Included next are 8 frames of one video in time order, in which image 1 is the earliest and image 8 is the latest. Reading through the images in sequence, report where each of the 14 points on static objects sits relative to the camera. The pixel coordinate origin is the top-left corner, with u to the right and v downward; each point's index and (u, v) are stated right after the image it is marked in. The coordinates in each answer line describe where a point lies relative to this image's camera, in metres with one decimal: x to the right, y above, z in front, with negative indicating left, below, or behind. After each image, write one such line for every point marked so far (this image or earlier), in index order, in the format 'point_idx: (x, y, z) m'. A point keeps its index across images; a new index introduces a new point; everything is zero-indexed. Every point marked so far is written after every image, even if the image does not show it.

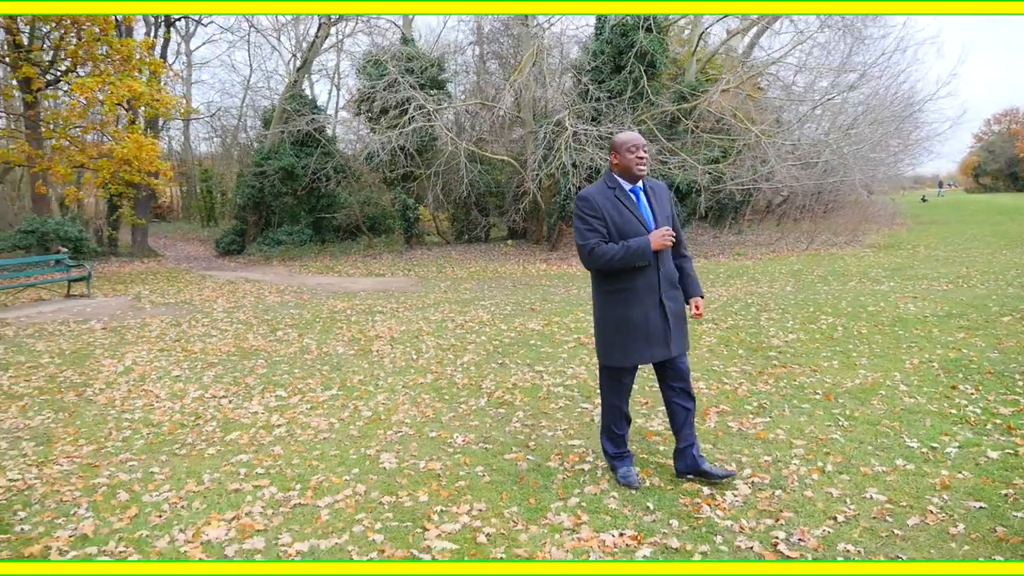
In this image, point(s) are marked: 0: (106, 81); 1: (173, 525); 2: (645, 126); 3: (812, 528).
0: (-8.4, +4.1, +15.4) m
1: (-1.7, -1.2, +3.9) m
2: (+3.3, +4.1, +19.1) m
3: (+1.4, -1.1, +3.6) m
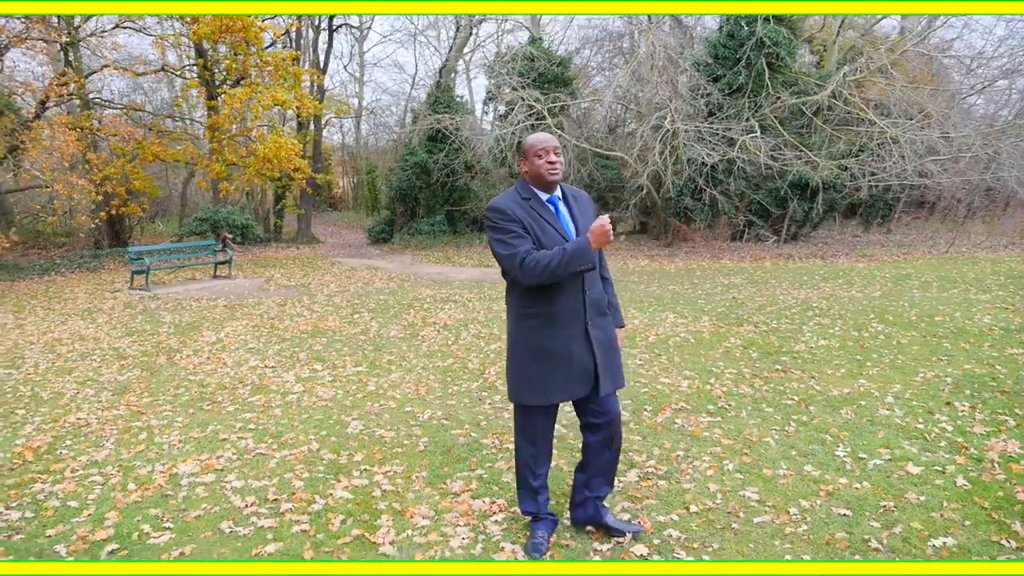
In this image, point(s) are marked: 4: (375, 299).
0: (-6.1, +4.5, +17.5) m
1: (-2.2, -1.1, +4.9) m
2: (+6.2, +4.1, +18.5) m
3: (+0.7, -1.2, +3.9) m
4: (-2.1, -0.2, +11.9) m
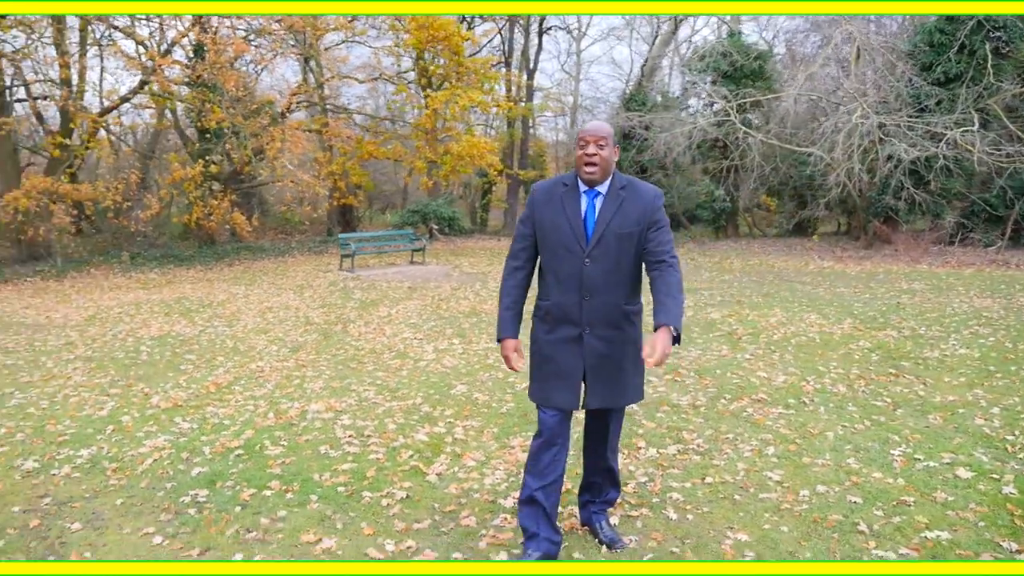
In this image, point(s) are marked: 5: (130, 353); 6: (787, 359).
0: (-1.5, +4.9, +19.2) m
1: (-1.7, -0.9, +6.1) m
2: (+10.5, +3.9, +16.8) m
3: (+0.9, -1.1, +4.4) m
4: (+0.4, 0.0, +12.8) m
5: (-3.9, -0.7, +7.9) m
6: (+2.6, -0.7, +7.3) m
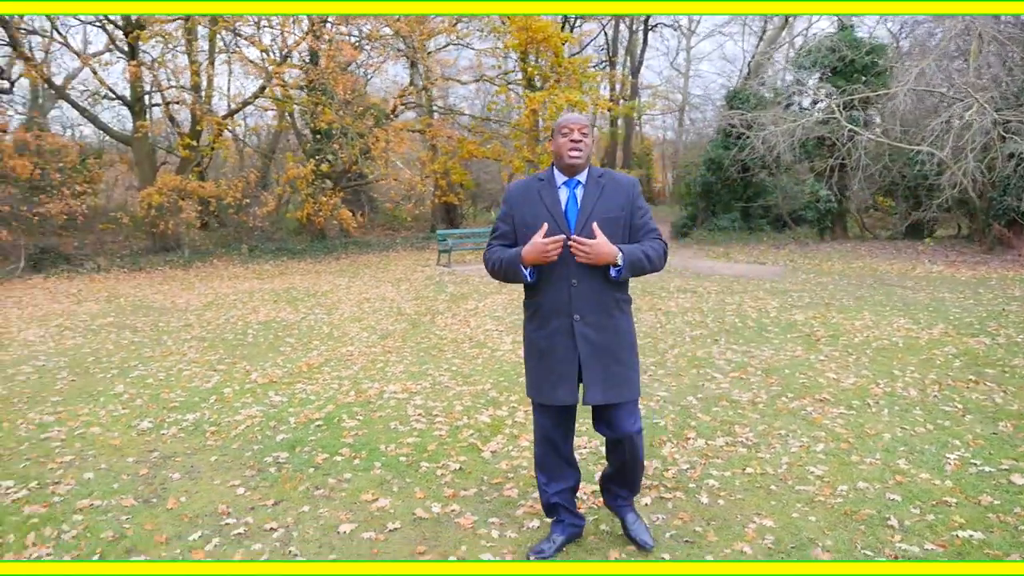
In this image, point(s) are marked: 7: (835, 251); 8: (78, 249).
0: (+1.0, +5.0, +19.6) m
1: (-1.1, -0.8, +6.6) m
2: (+12.5, +3.7, +15.5) m
3: (+1.2, -1.1, +4.6) m
4: (+1.9, 0.0, +13.0) m
5: (-3.1, -0.5, +8.7) m
6: (+3.3, -0.7, +7.2) m
7: (+8.3, +0.9, +19.5) m
8: (-10.0, +0.9, +17.5) m
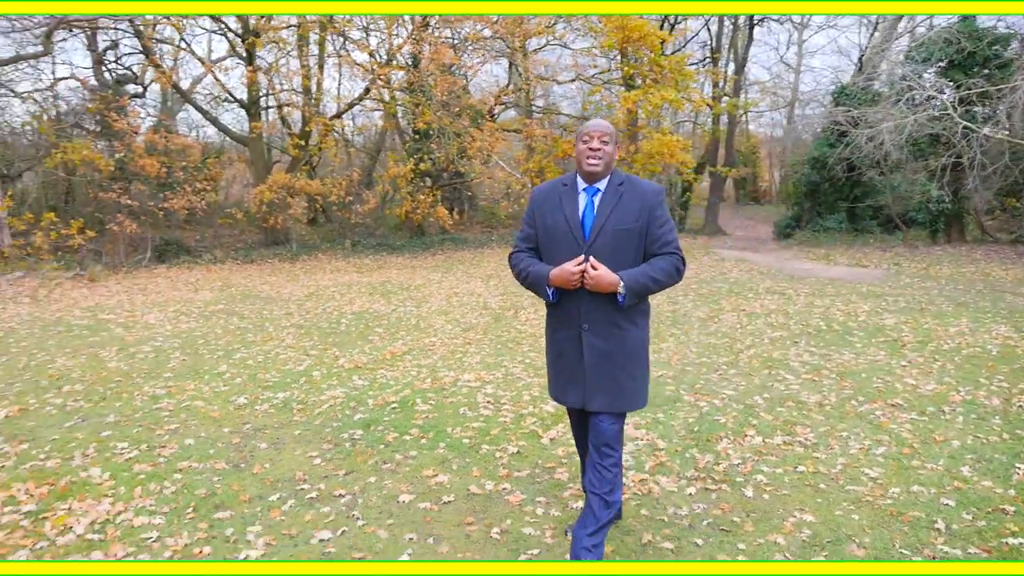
0: (+3.4, +5.0, +19.5) m
1: (-0.5, -0.7, +7.0) m
2: (+14.3, +3.4, +14.0) m
3: (+1.5, -1.1, +4.6) m
4: (+3.4, 0.0, +12.9) m
5: (-2.2, -0.4, +9.3) m
6: (+4.0, -0.7, +7.0) m
7: (+10.6, +0.8, +18.5) m
8: (-7.8, +1.1, +18.9) m
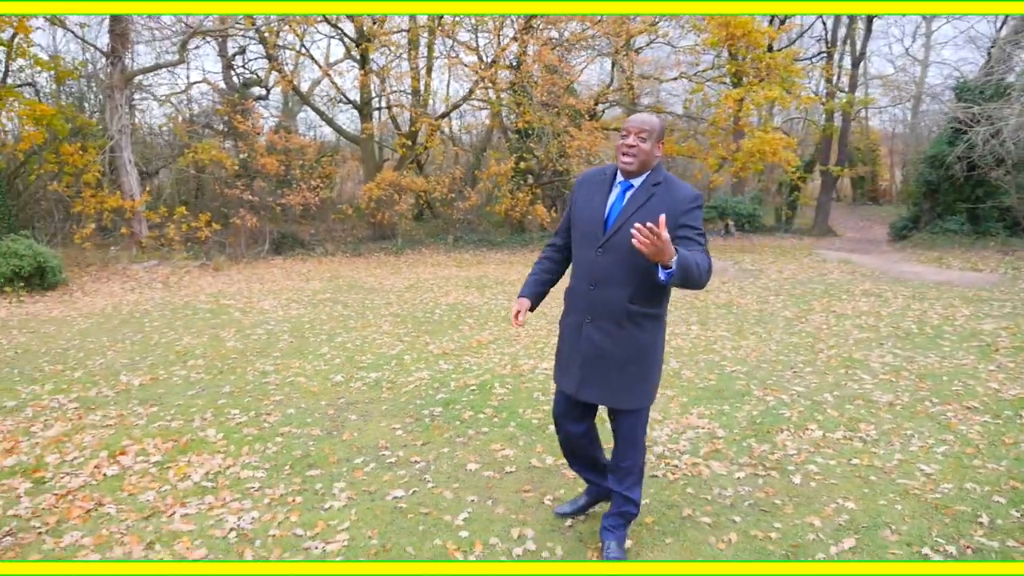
0: (+5.9, +5.0, +19.3) m
1: (+0.3, -0.7, +7.4) m
2: (+15.9, +3.2, +12.3) m
3: (+1.9, -1.1, +4.8) m
4: (+4.9, 0.0, +12.7) m
5: (-1.1, -0.3, +9.9) m
6: (+4.7, -0.8, +6.8) m
7: (+12.8, +0.7, +17.3) m
8: (-5.3, +1.4, +20.2) m
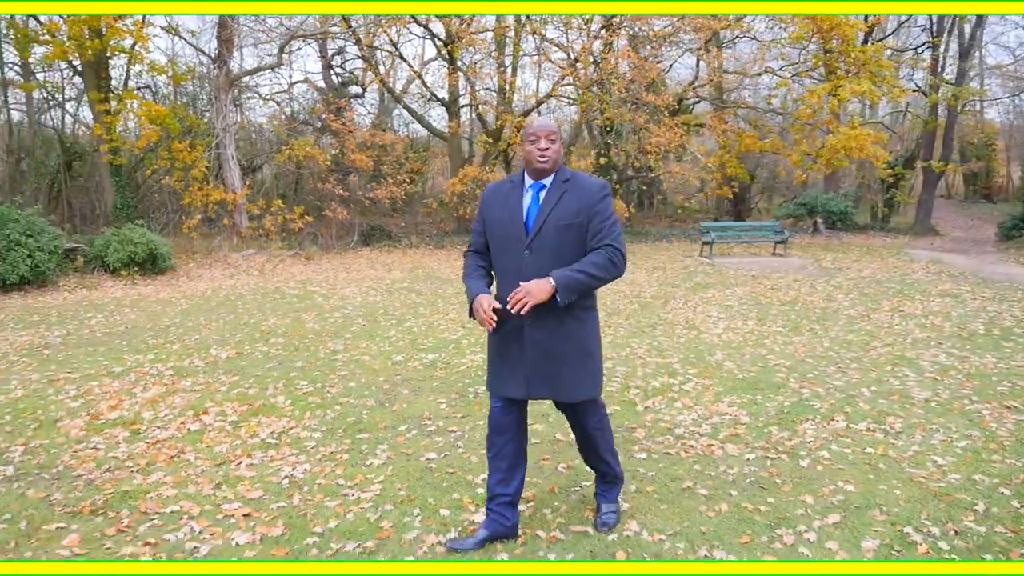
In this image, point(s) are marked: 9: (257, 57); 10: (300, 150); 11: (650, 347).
0: (+8.0, +5.0, +18.8) m
1: (+0.8, -0.6, +7.8) m
2: (+17.0, +2.9, +10.8) m
3: (+2.1, -1.0, +5.0) m
4: (+6.1, 0.0, +12.5) m
5: (-0.3, -0.2, +10.4) m
6: (+5.1, -0.8, +6.6) m
7: (+14.5, +0.5, +16.1) m
8: (-3.1, +1.7, +21.1) m
9: (-6.3, +5.7, +18.7) m
10: (-5.2, +3.4, +18.5) m
11: (+1.4, -0.6, +7.7) m
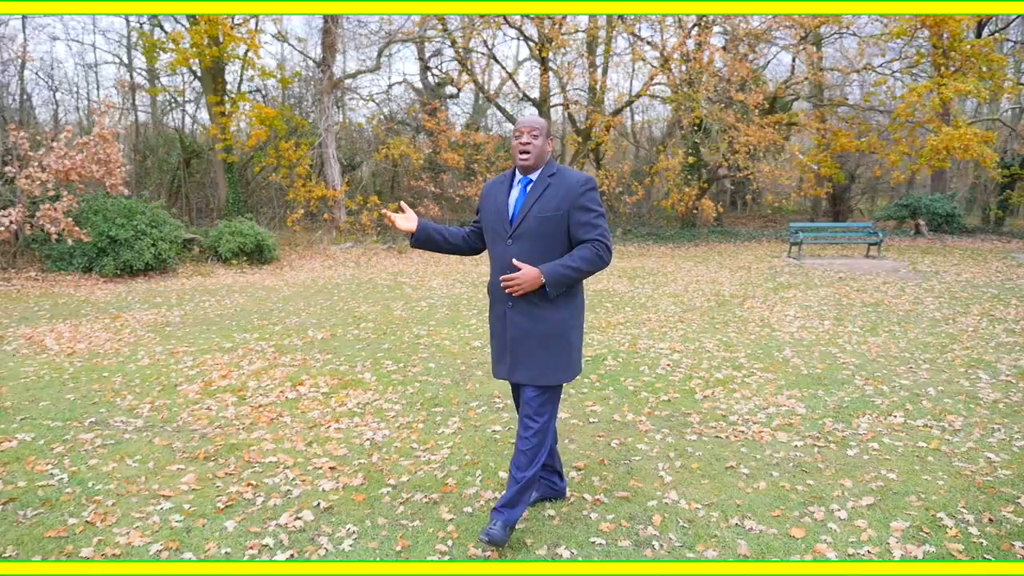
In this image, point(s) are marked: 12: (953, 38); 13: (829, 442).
0: (+10.2, +4.9, +18.2) m
1: (+1.6, -0.5, +8.1) m
2: (+18.1, +2.6, +9.1) m
3: (+2.5, -1.0, +5.1) m
4: (+7.4, -0.1, +12.1) m
5: (+0.8, -0.1, +10.8) m
6: (+5.7, -0.8, +6.4) m
7: (+16.2, +0.2, +14.7) m
8: (-0.7, +1.8, +21.8) m
9: (-4.0, +5.9, +19.7) m
10: (-3.0, +3.6, +19.4) m
11: (+2.1, -0.6, +7.9) m
12: (+10.9, +6.2, +18.9) m
13: (+2.1, -1.0, +5.0) m
